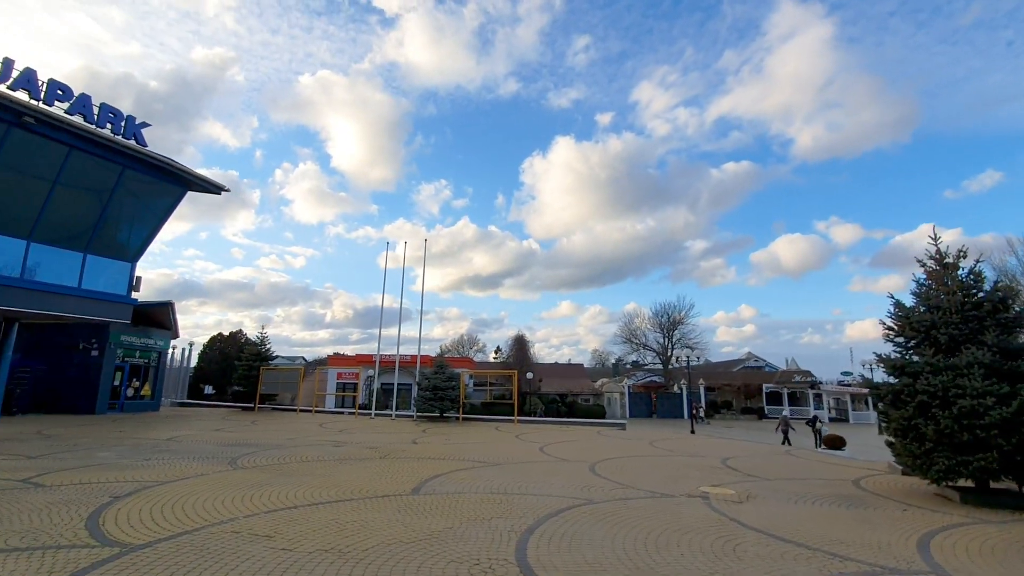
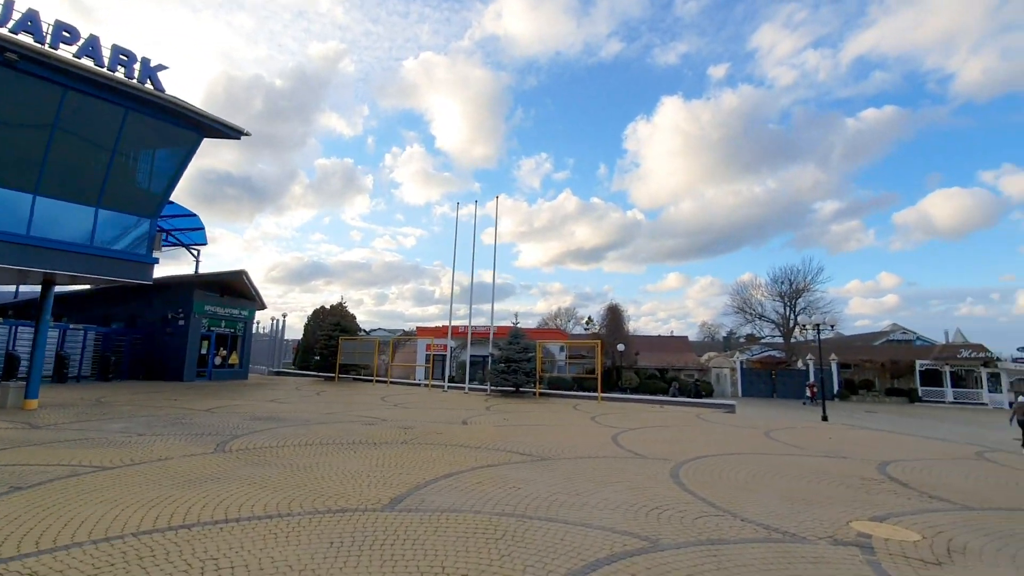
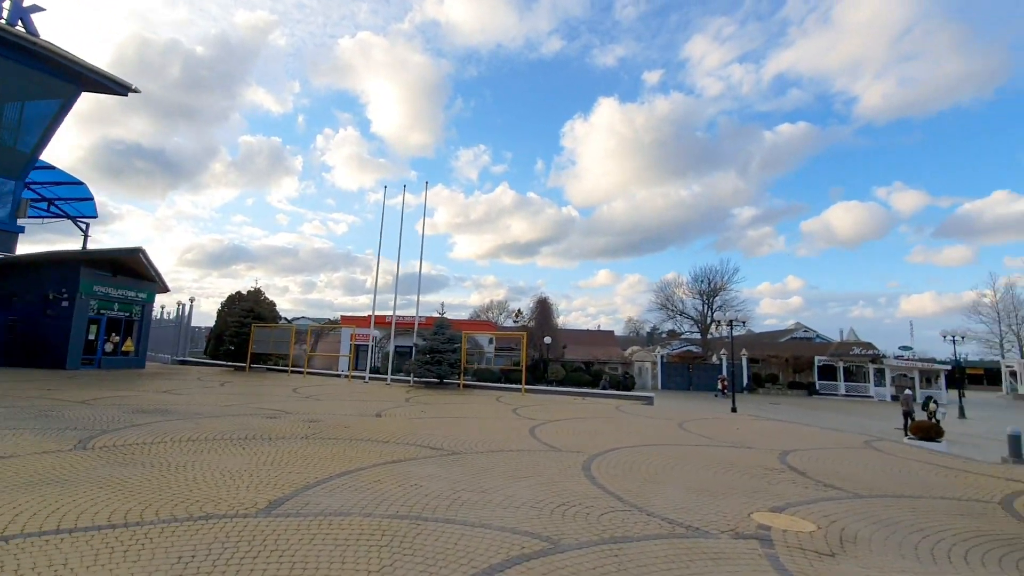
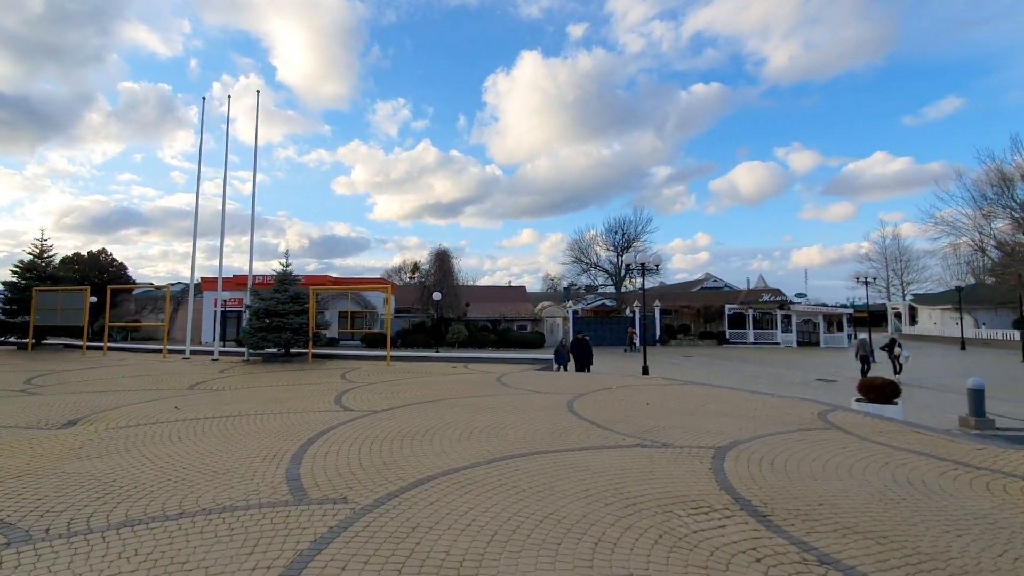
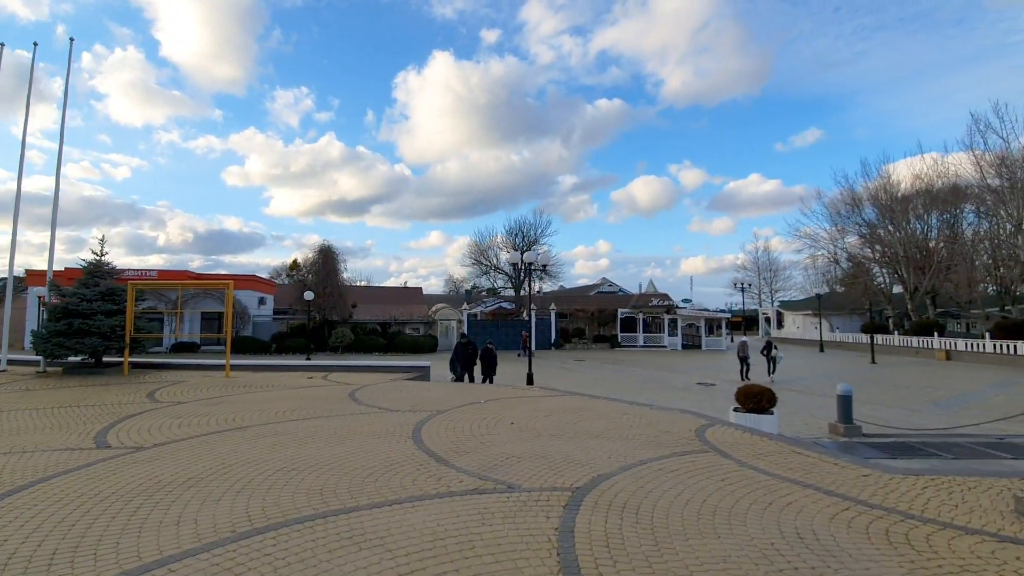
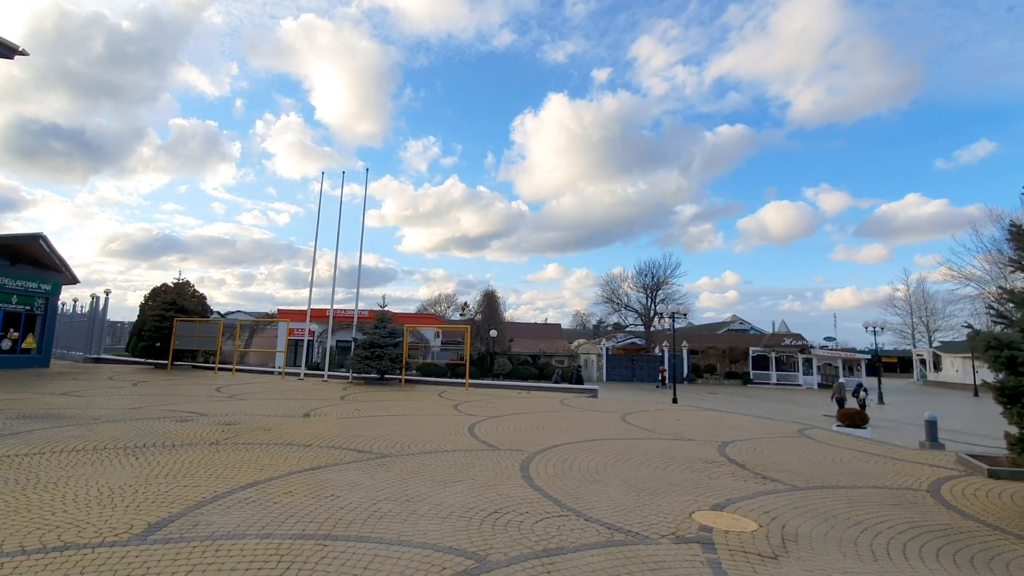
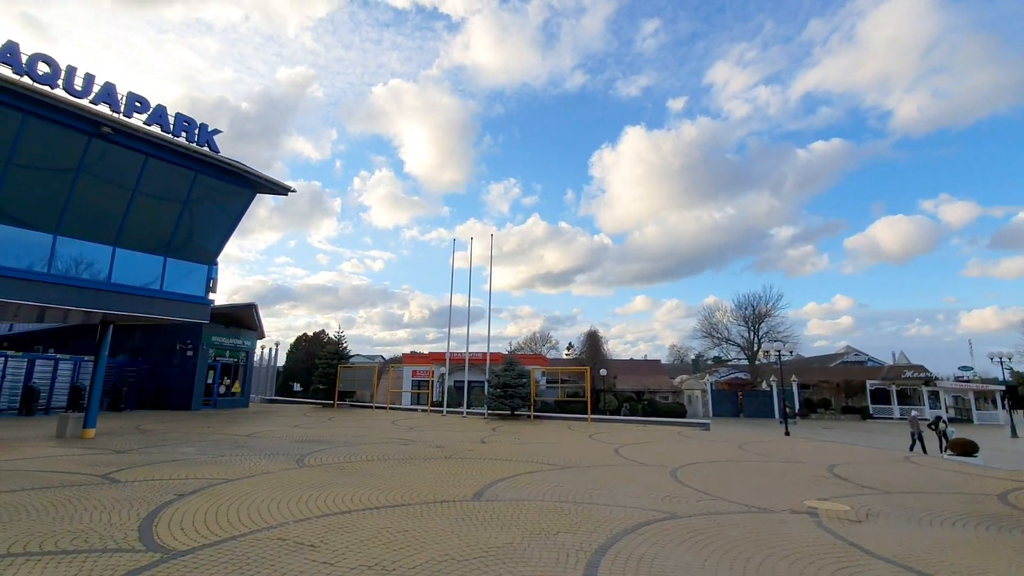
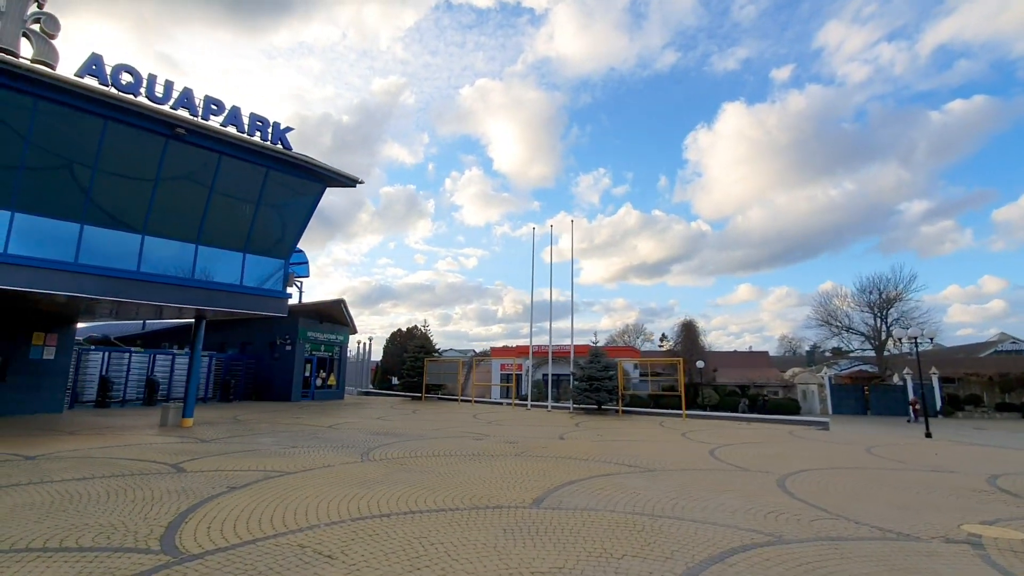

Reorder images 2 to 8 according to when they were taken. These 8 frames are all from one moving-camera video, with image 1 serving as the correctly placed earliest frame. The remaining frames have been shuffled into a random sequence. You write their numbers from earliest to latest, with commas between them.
7, 8, 2, 3, 6, 4, 5
